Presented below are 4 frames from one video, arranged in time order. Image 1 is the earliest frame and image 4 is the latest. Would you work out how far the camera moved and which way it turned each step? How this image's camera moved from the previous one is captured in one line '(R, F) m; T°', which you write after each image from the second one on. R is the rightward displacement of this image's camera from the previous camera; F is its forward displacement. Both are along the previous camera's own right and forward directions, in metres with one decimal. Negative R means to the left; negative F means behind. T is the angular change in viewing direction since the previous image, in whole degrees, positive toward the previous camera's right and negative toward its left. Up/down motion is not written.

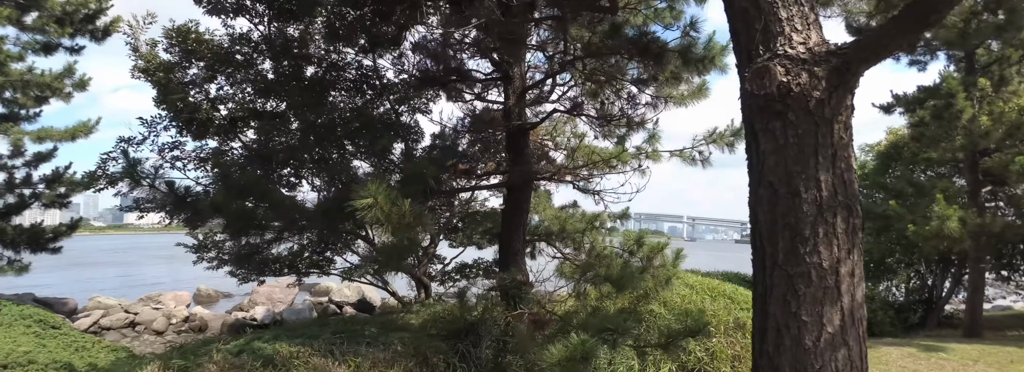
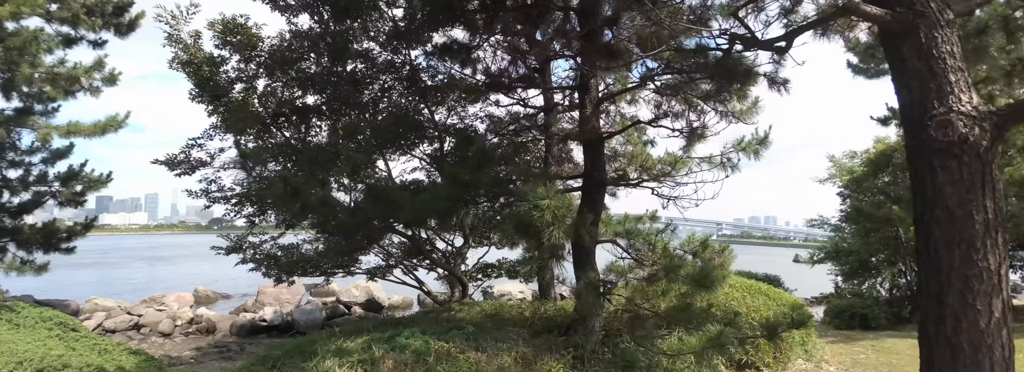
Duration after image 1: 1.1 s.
(-0.9, -0.2) m; +4°
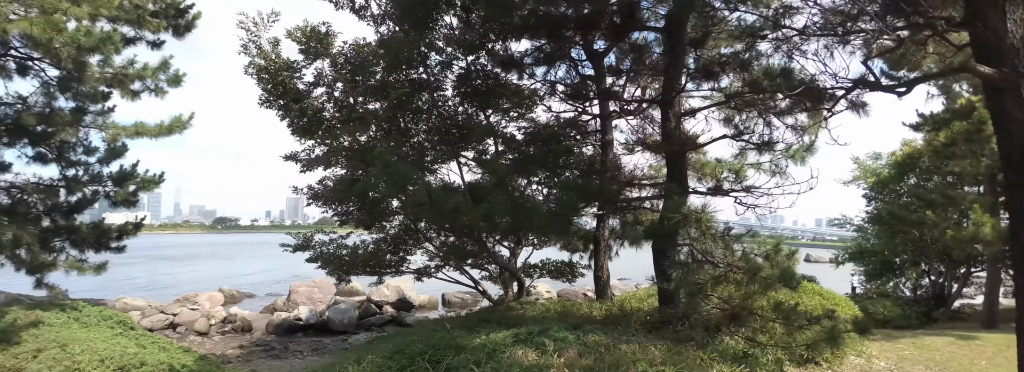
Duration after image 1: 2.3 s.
(-1.0, -0.2) m; +2°
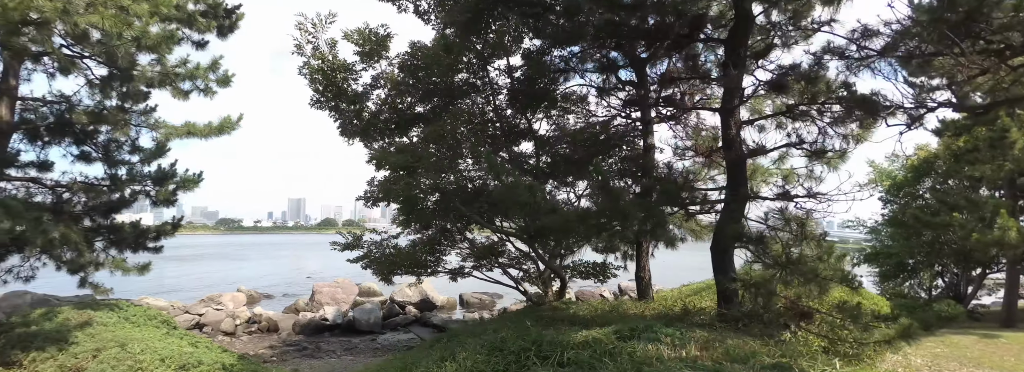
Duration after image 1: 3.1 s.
(-0.8, -0.1) m; +2°
